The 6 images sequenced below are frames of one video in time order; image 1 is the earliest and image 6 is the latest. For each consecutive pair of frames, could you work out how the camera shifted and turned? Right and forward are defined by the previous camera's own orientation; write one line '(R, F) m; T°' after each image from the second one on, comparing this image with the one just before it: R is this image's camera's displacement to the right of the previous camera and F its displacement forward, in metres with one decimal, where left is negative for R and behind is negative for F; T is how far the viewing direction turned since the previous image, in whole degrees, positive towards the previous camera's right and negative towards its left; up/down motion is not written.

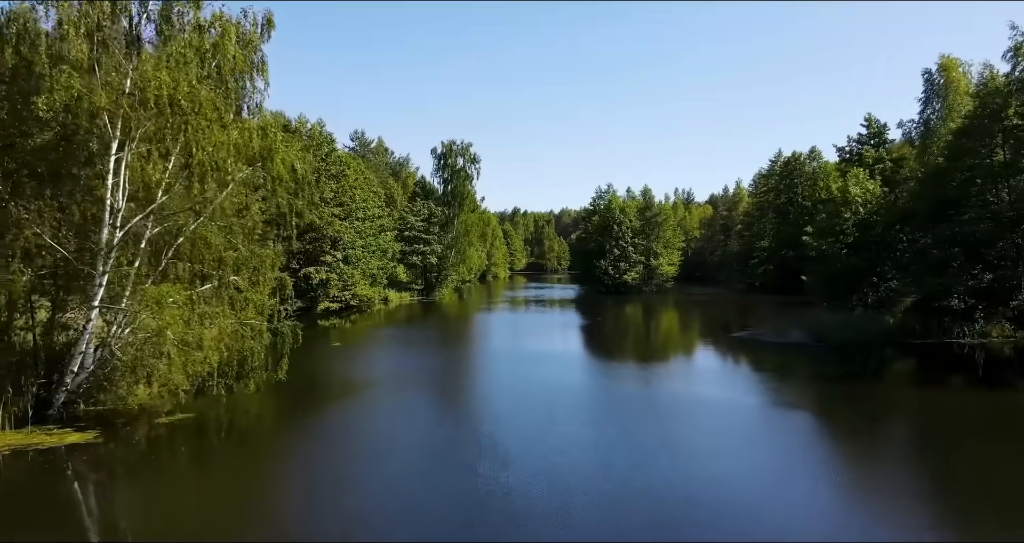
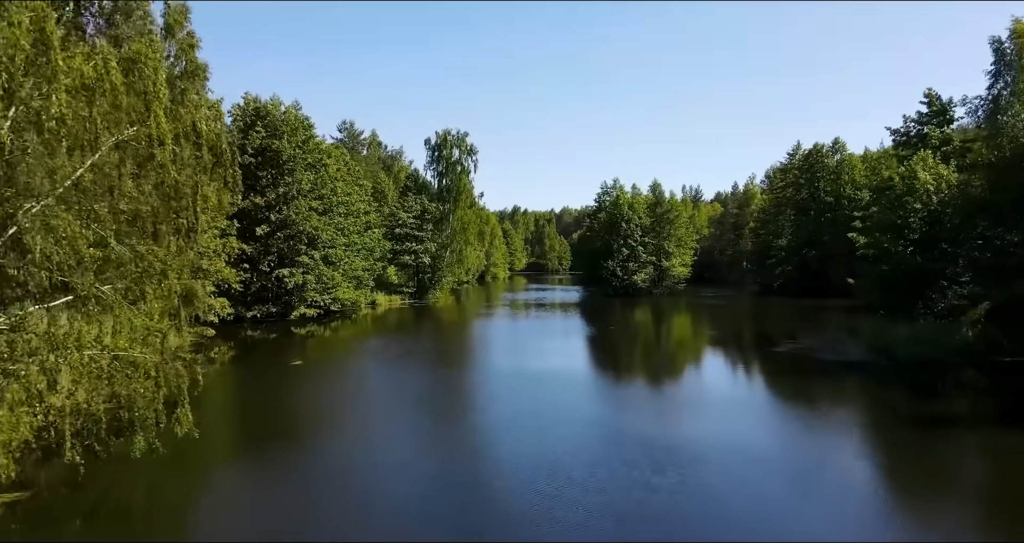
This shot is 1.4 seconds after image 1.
(0.0, +3.7) m; 0°
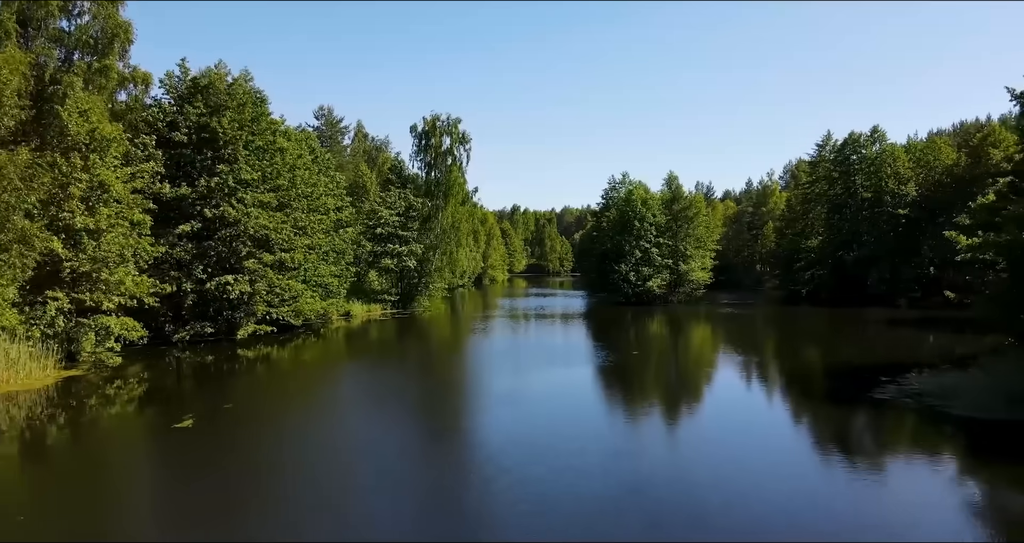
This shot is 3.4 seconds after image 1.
(+0.1, +5.4) m; 0°
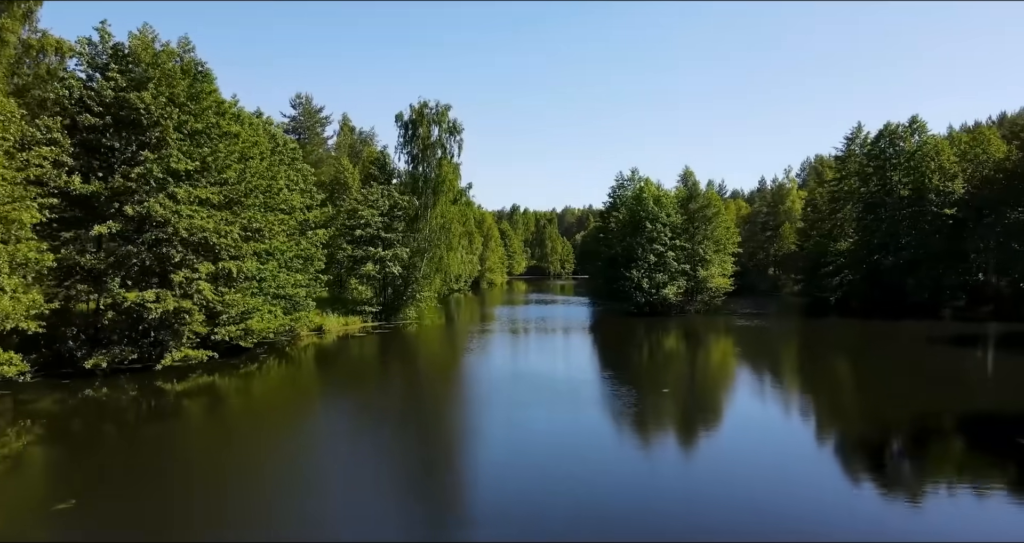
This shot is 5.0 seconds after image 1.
(+0.1, +4.4) m; 0°
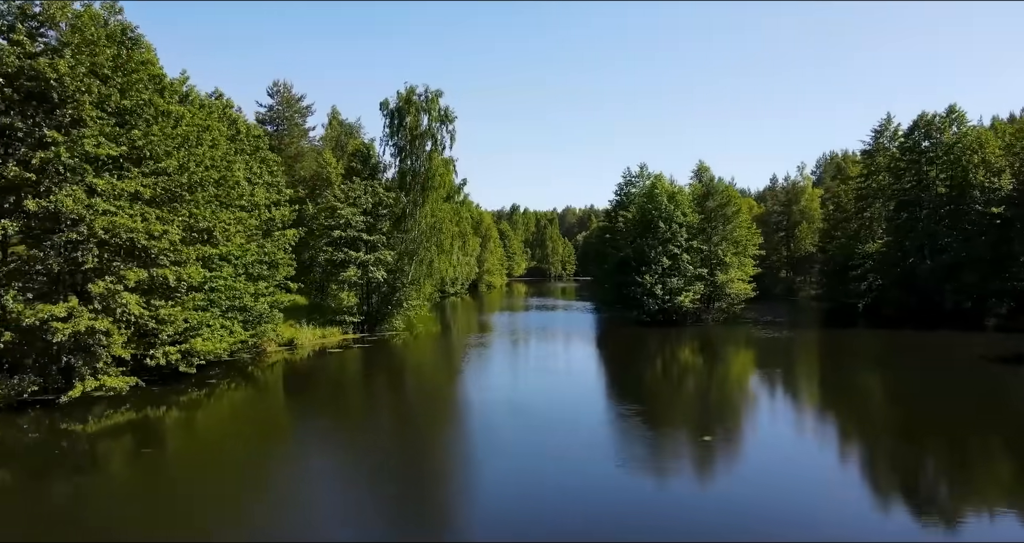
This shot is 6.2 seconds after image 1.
(+0.1, +3.5) m; 0°
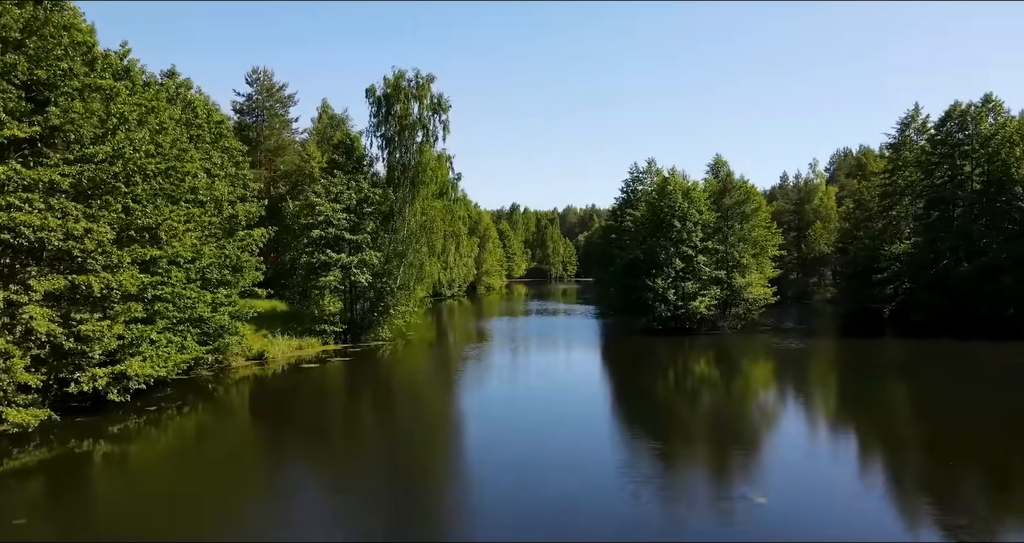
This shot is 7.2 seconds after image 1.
(+0.1, +2.8) m; 0°
